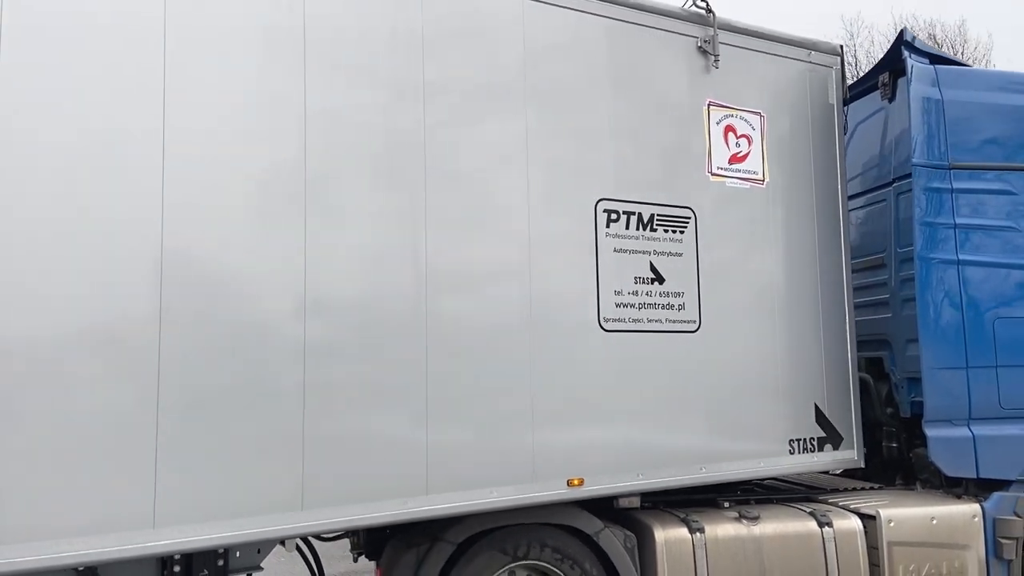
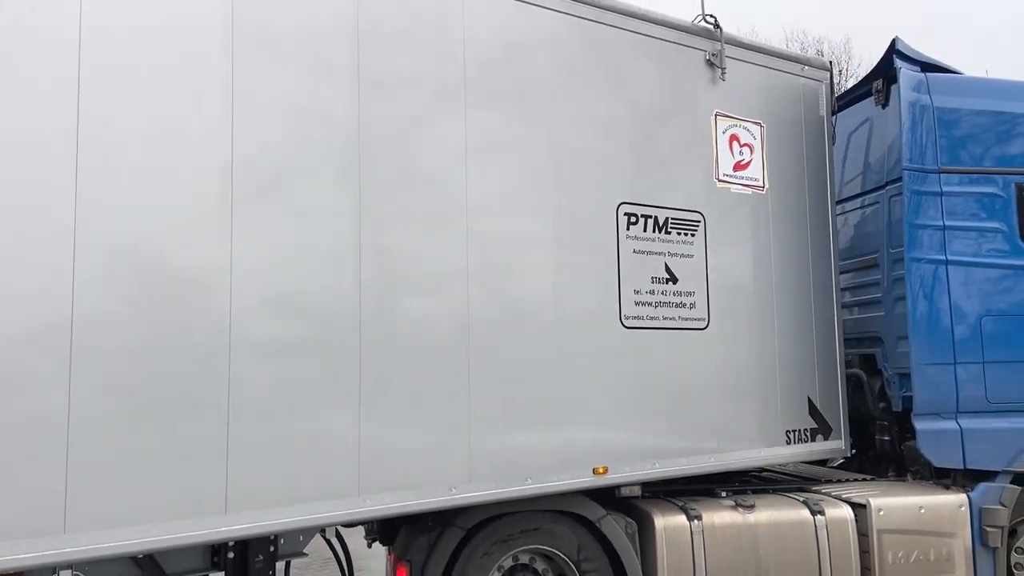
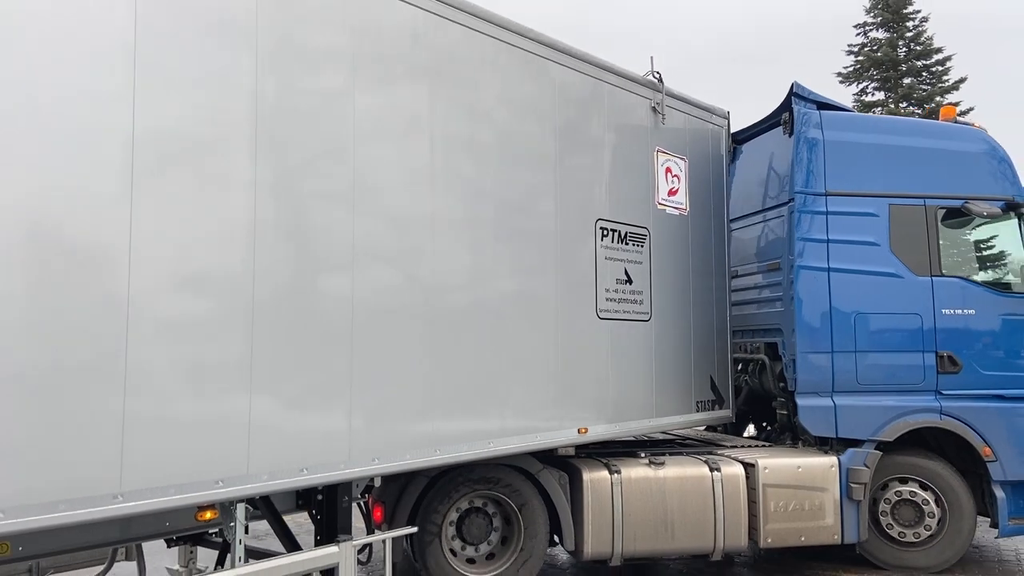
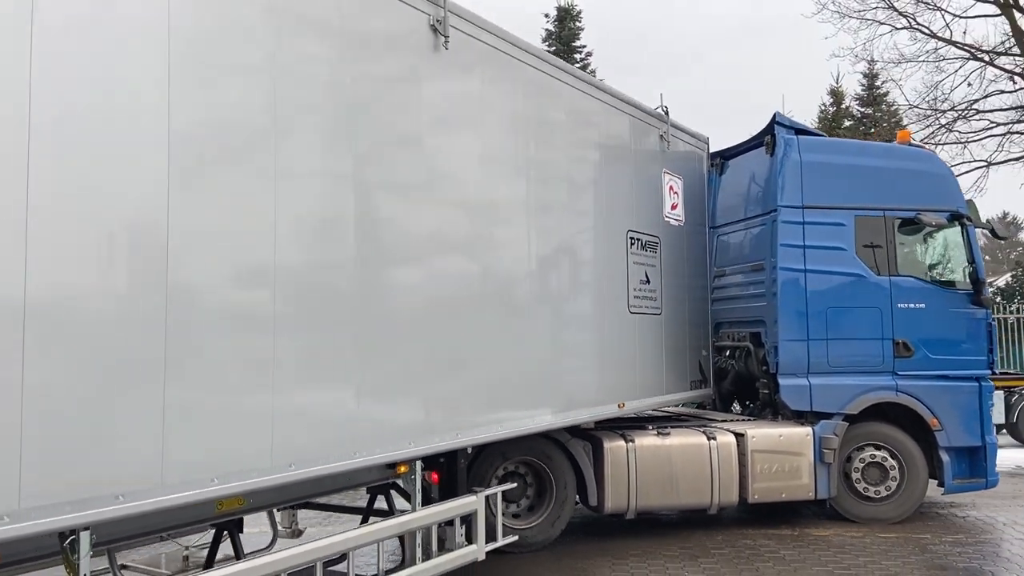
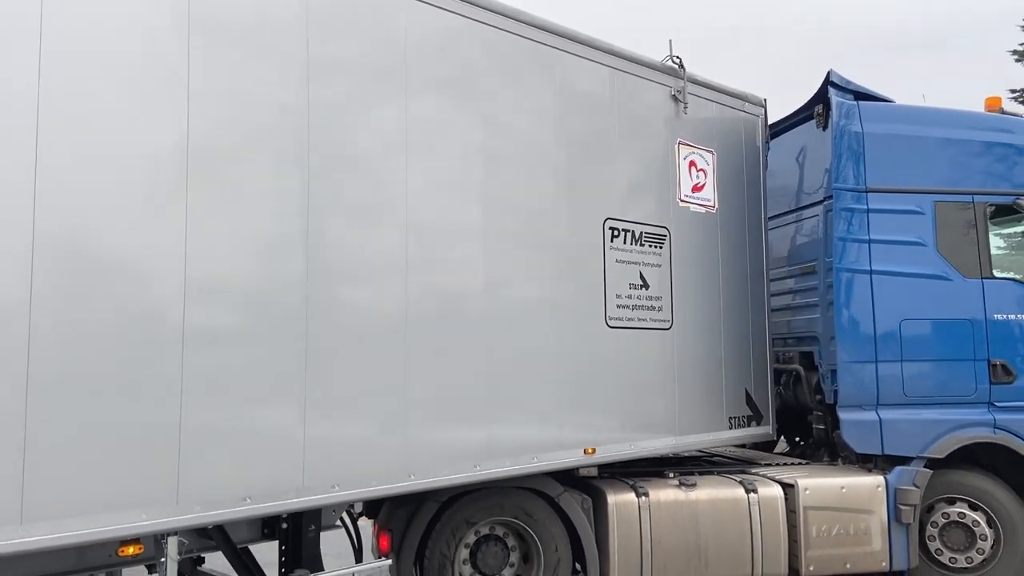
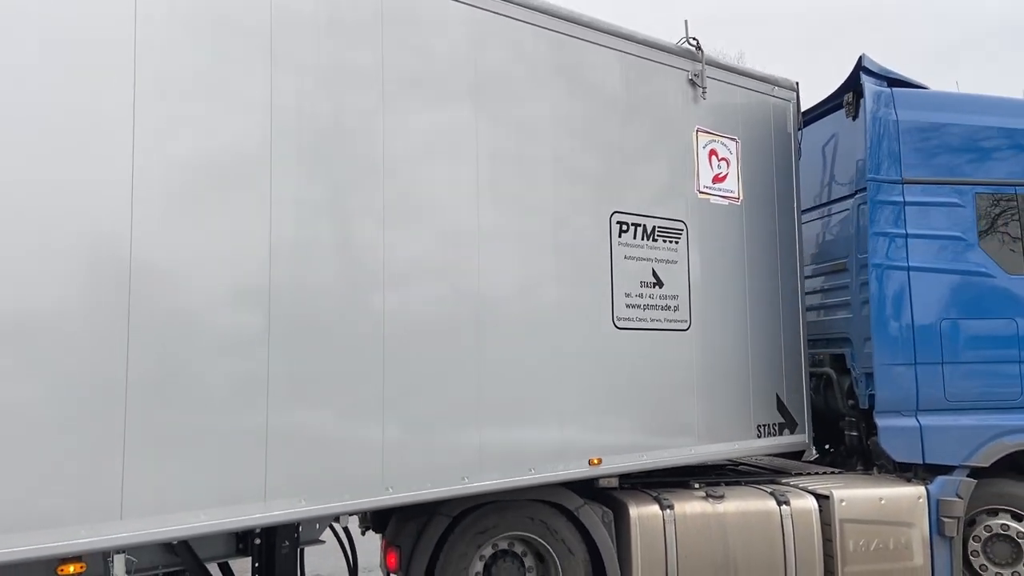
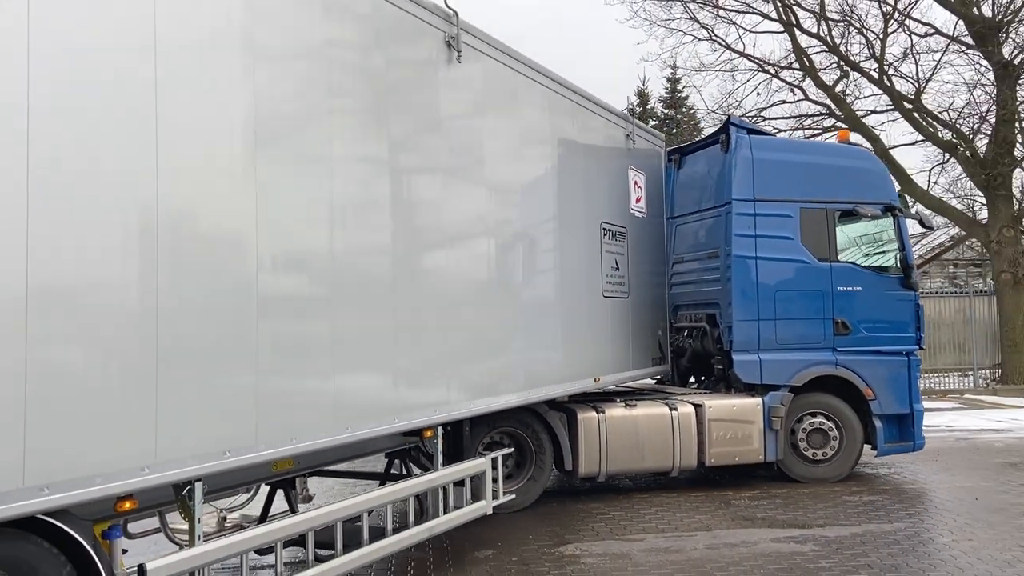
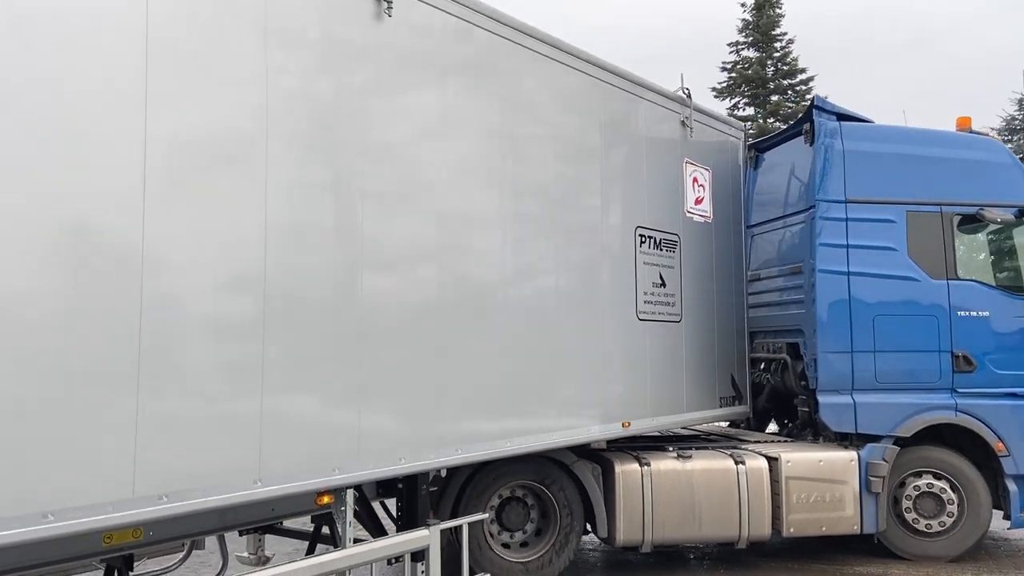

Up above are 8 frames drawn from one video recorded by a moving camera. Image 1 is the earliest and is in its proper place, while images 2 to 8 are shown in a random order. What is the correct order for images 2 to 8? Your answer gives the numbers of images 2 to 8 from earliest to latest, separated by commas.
2, 6, 5, 3, 8, 4, 7
